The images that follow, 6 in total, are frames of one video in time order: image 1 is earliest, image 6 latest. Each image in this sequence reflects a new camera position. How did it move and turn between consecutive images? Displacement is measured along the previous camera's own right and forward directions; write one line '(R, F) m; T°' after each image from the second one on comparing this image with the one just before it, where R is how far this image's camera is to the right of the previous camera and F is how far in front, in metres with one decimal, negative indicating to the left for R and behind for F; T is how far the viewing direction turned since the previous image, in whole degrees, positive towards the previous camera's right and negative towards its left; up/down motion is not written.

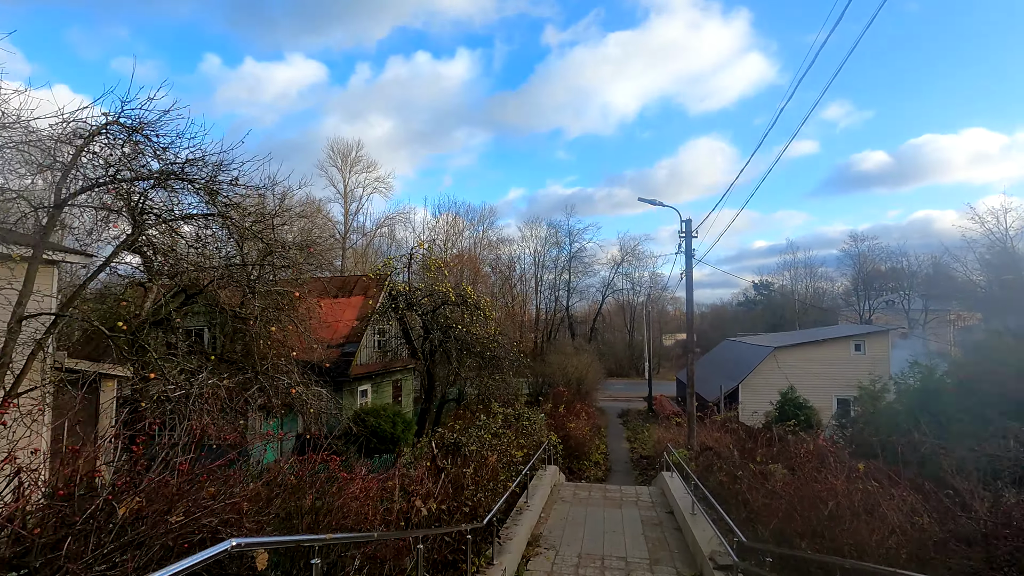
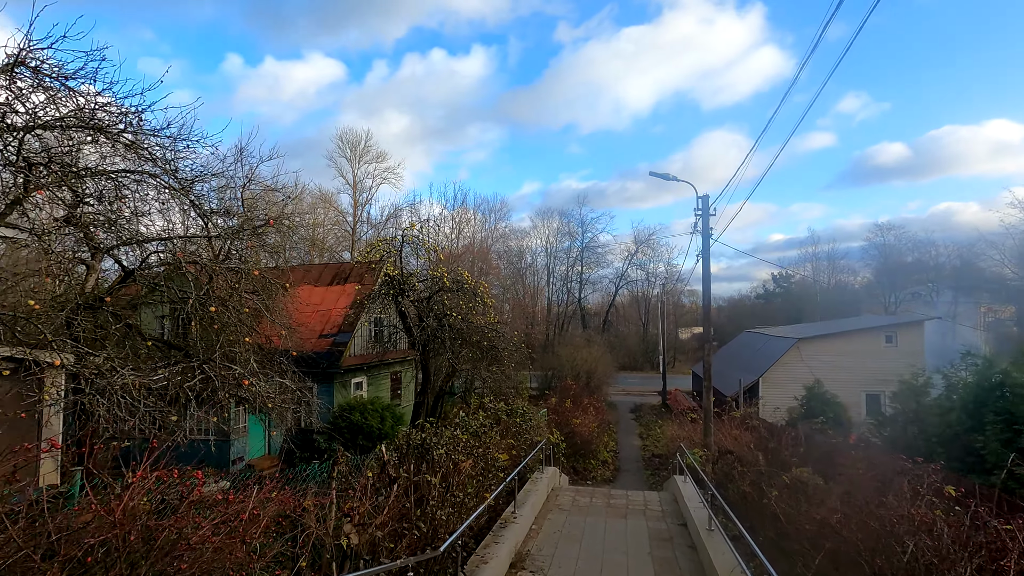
(+0.4, +1.0) m; -2°
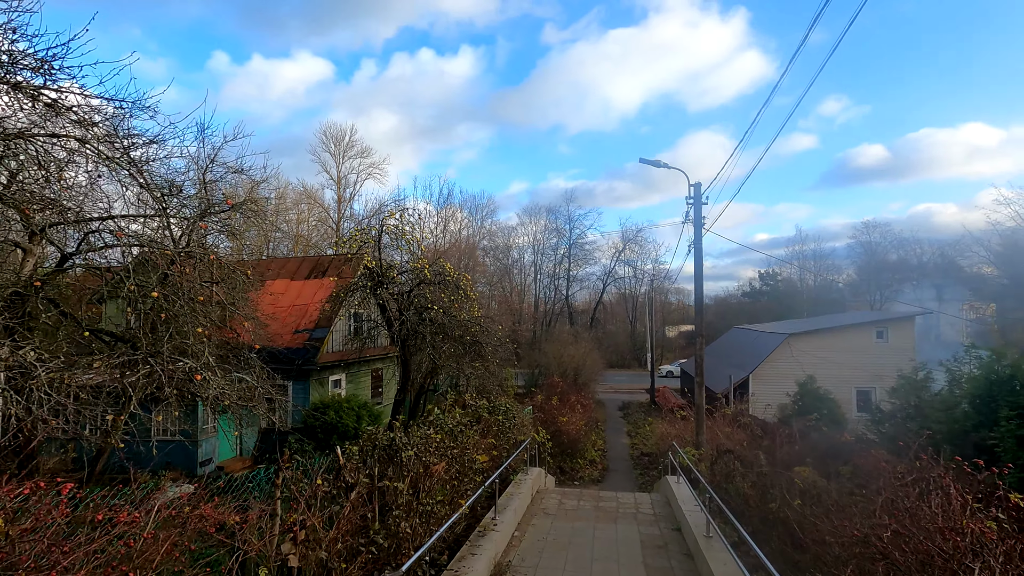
(+0.1, +0.5) m; +1°
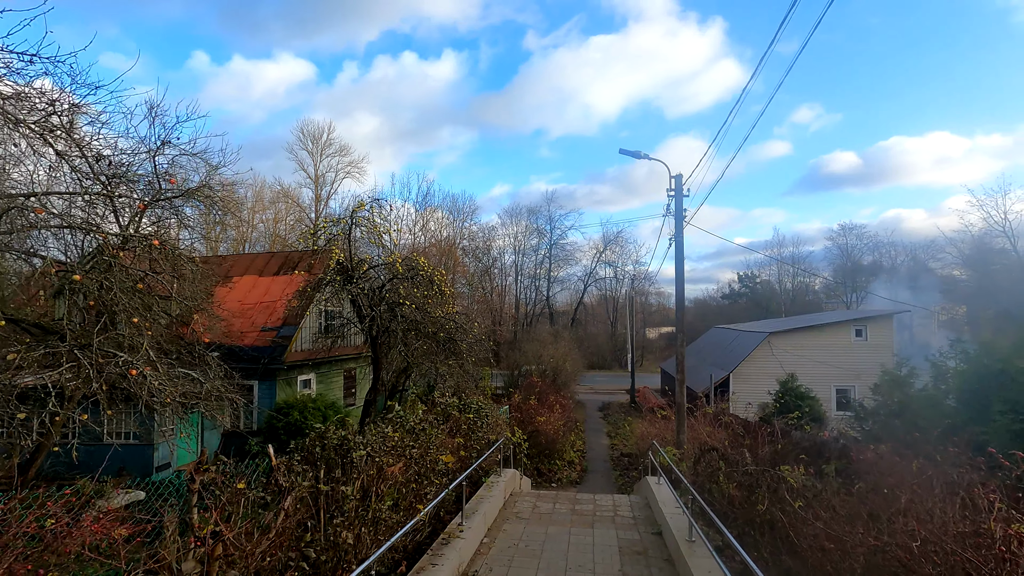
(+0.1, +0.4) m; +2°
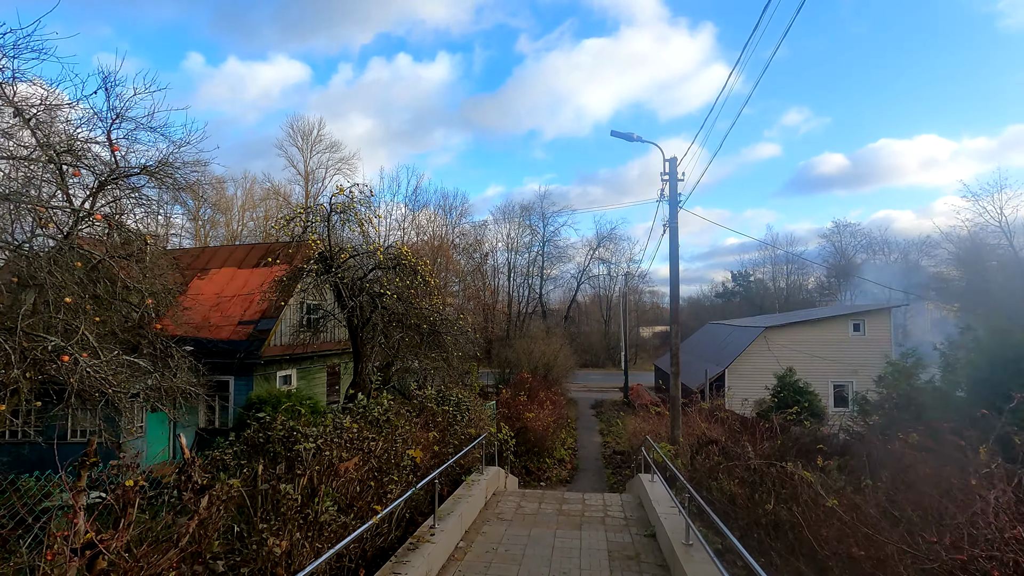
(+0.1, +0.5) m; +1°
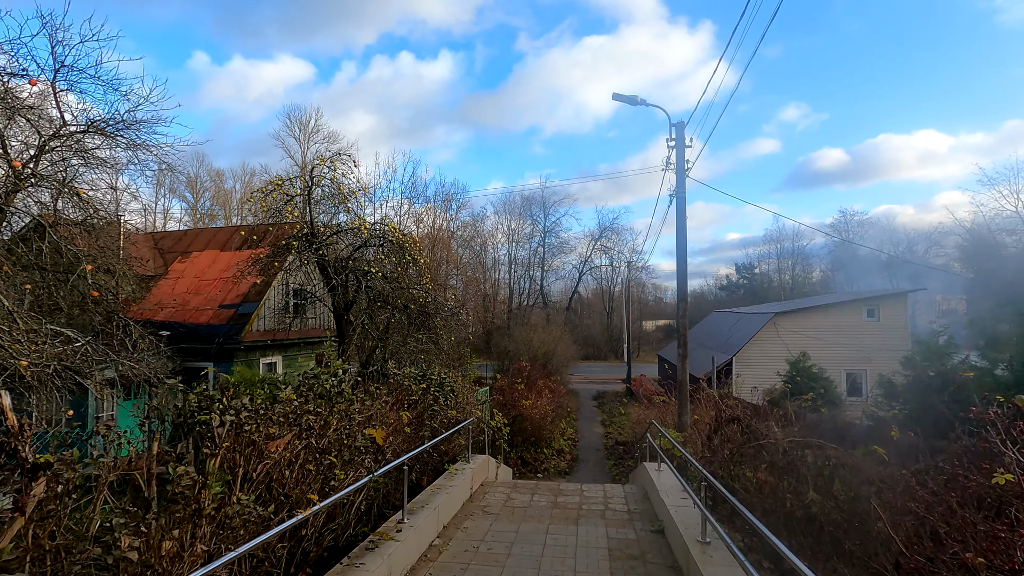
(+0.1, +0.7) m; 0°
